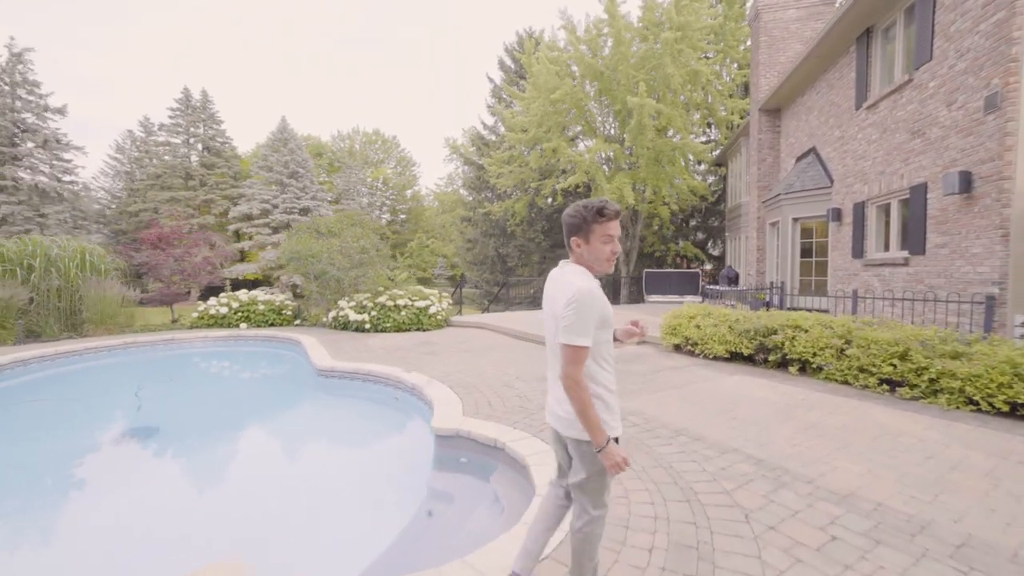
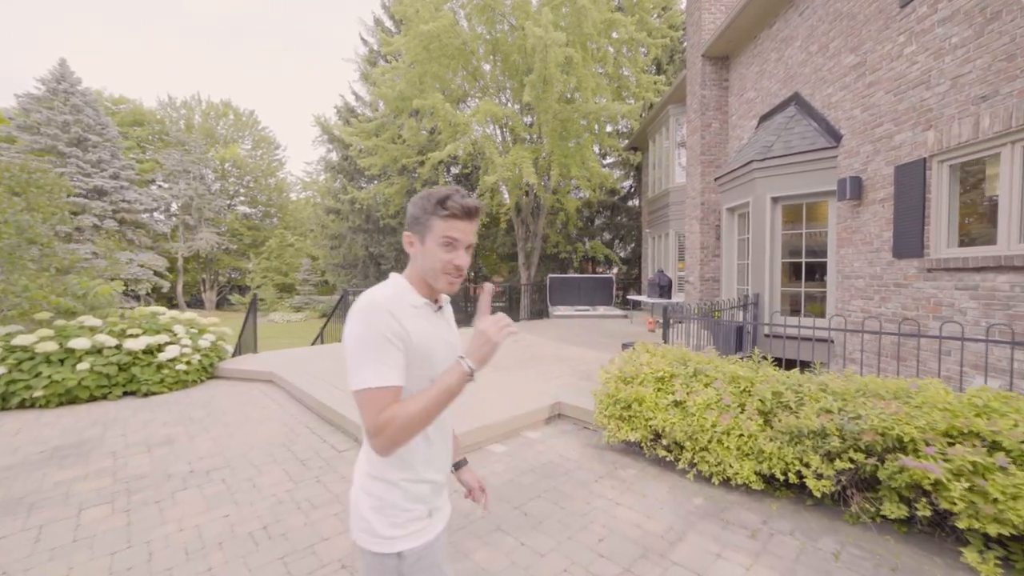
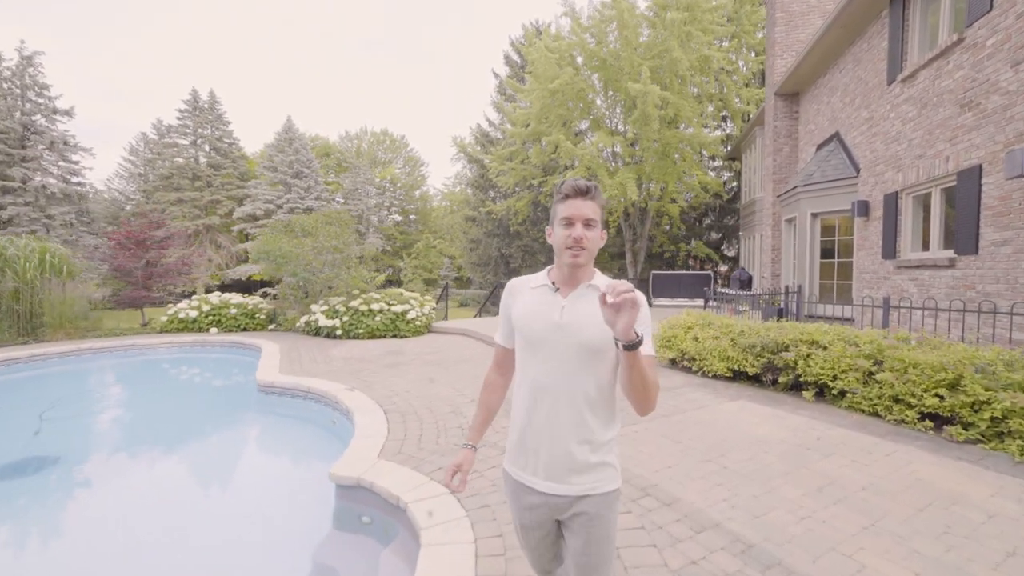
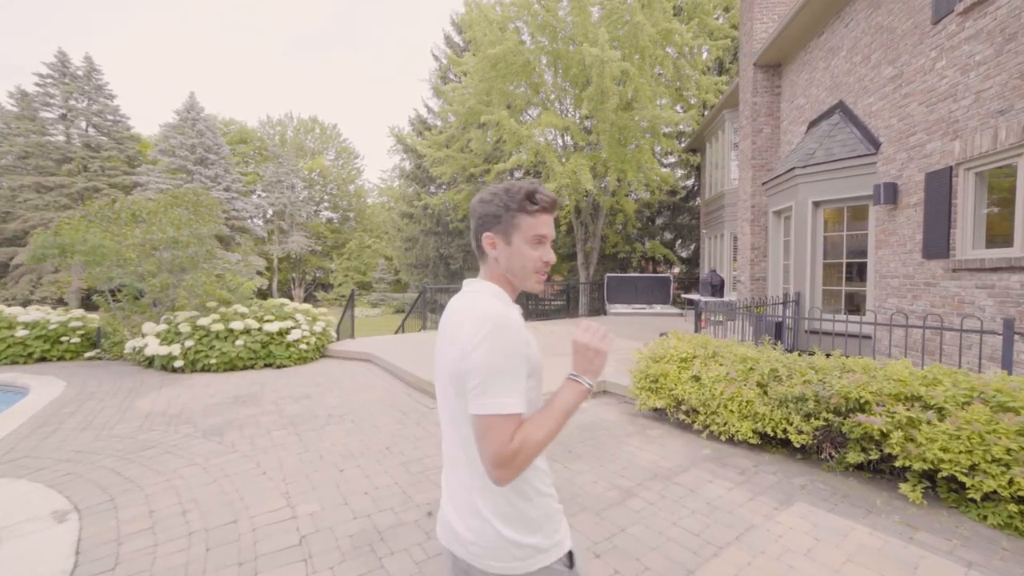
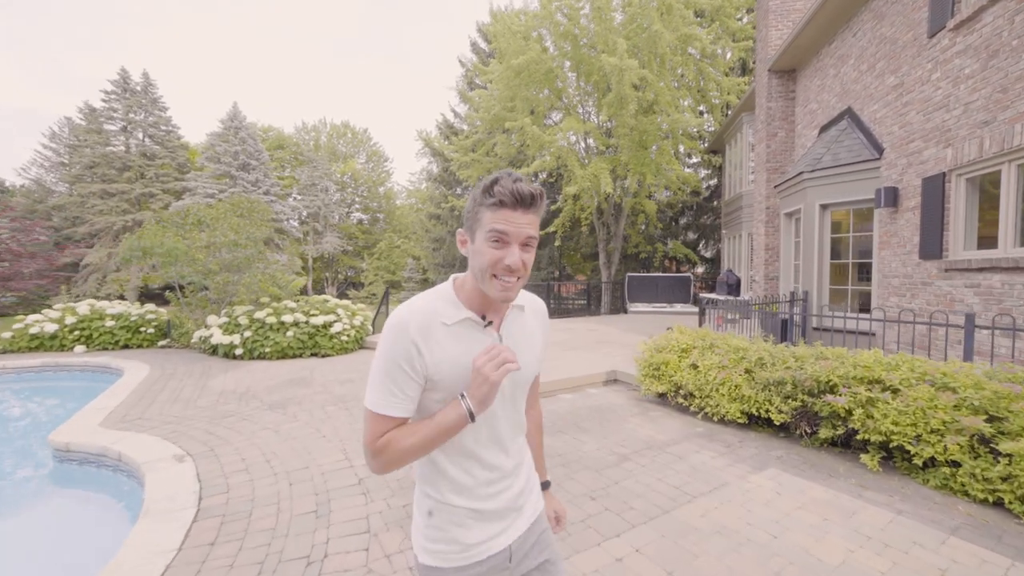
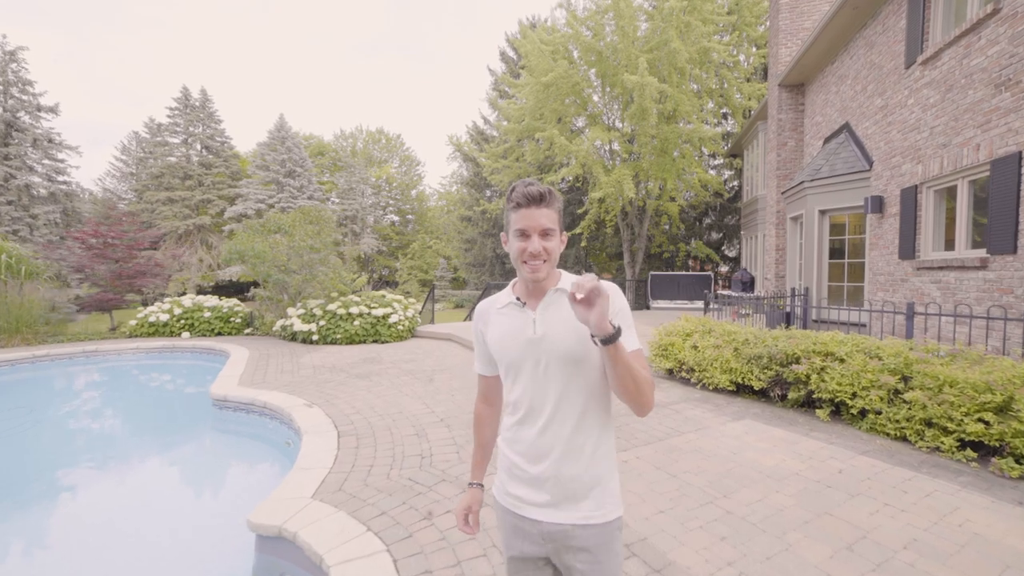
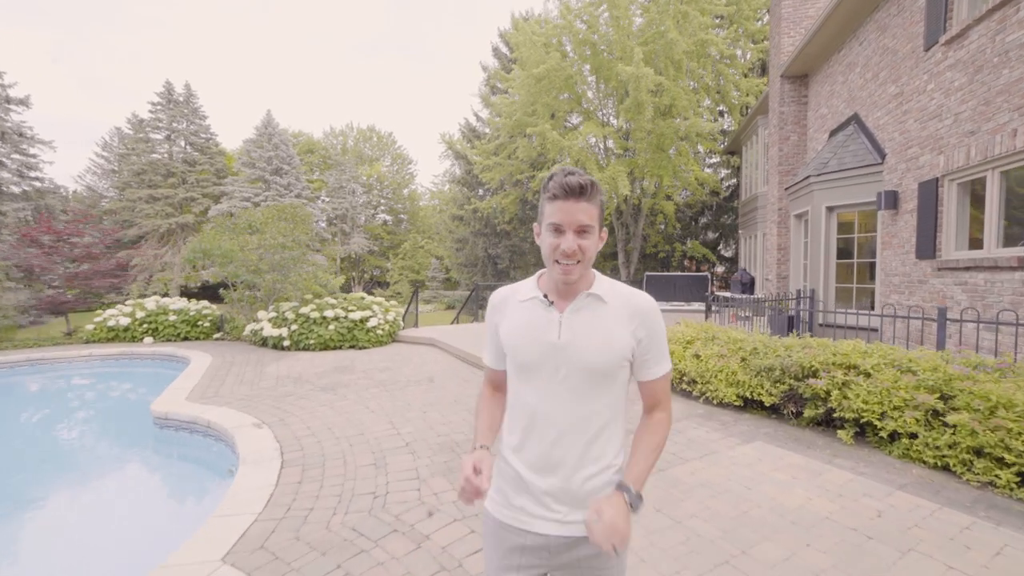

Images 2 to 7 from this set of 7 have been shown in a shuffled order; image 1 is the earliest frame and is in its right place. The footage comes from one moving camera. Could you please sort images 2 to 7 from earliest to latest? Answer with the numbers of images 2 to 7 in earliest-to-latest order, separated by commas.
3, 6, 7, 5, 4, 2
